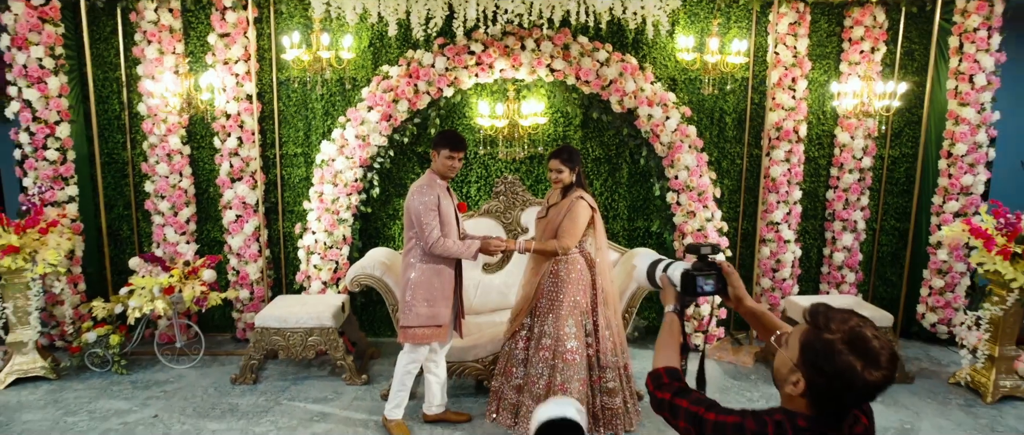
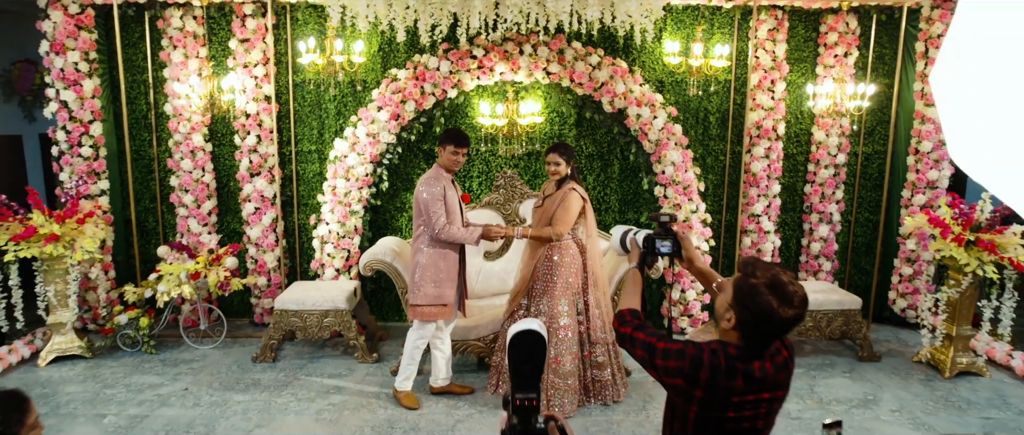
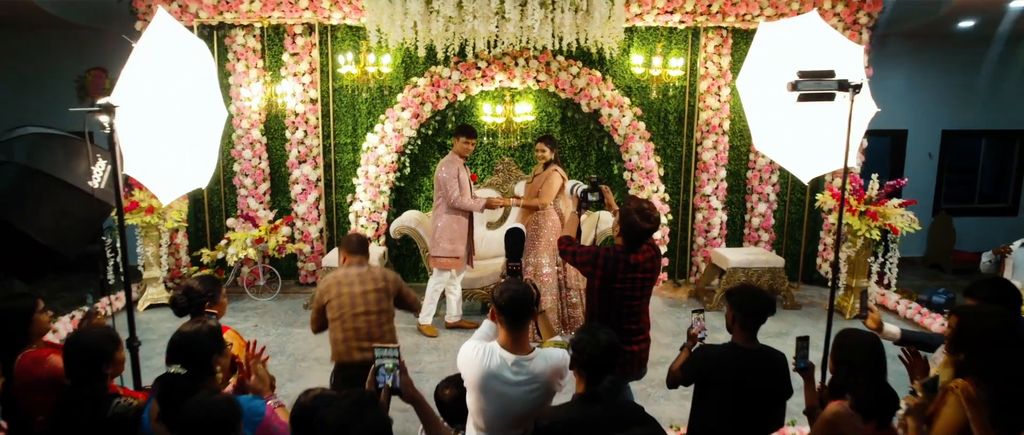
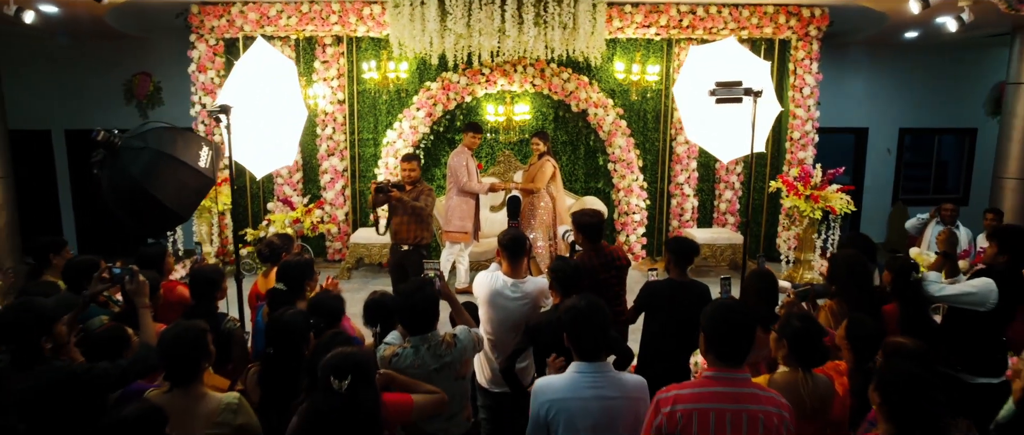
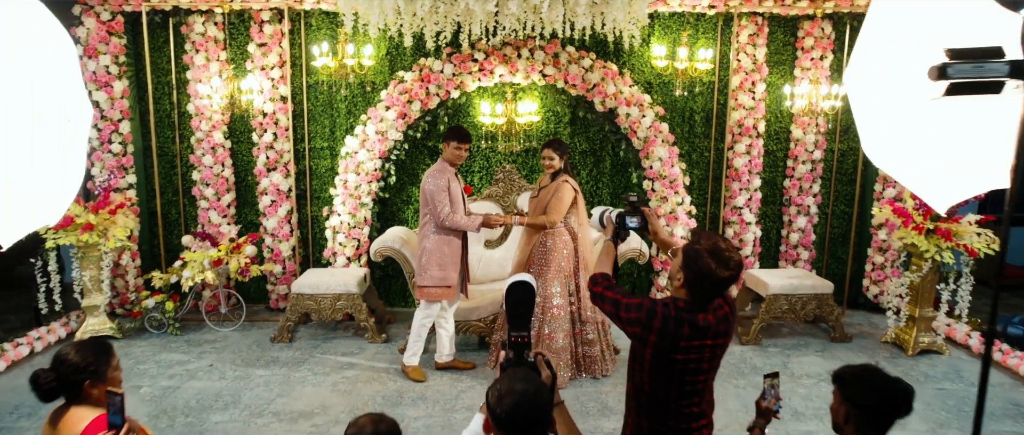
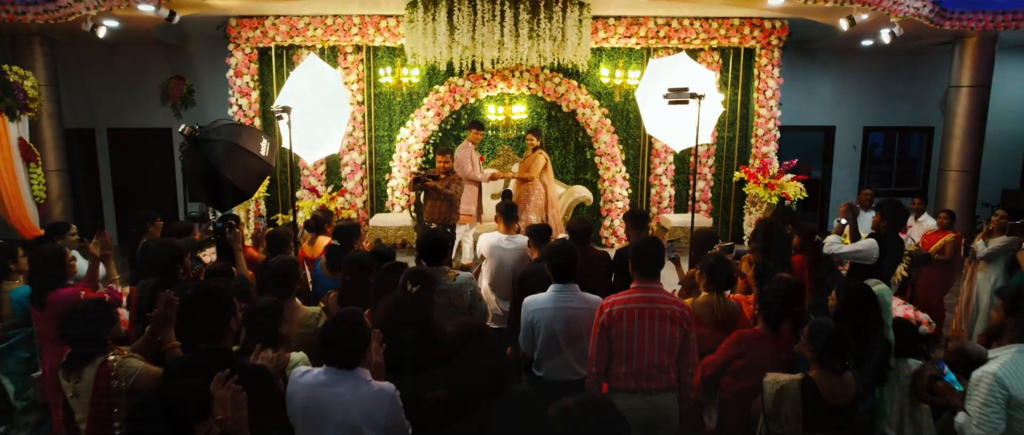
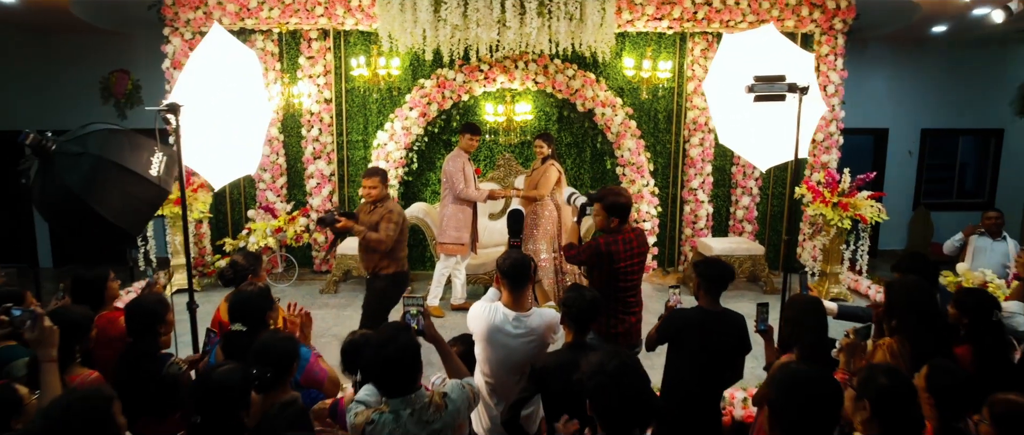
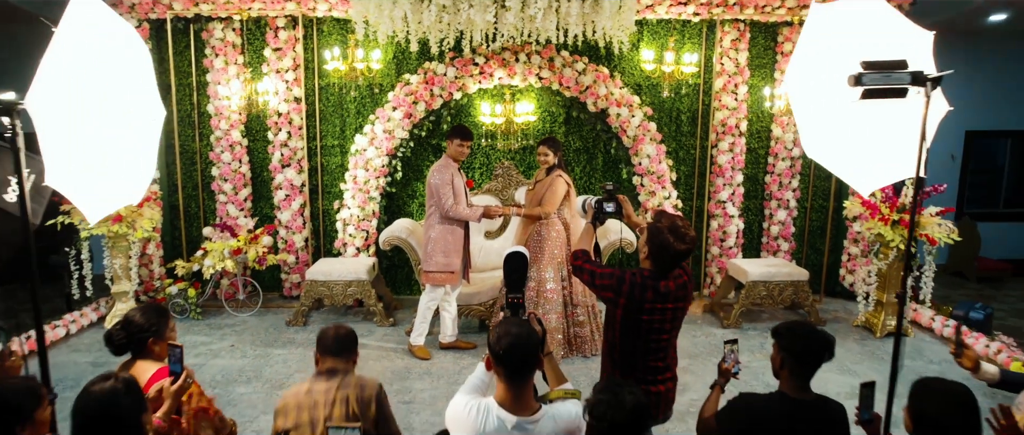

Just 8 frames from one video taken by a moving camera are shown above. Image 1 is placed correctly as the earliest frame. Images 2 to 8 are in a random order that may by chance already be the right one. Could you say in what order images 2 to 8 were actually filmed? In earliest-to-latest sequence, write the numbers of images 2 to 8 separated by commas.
2, 5, 8, 3, 7, 4, 6
